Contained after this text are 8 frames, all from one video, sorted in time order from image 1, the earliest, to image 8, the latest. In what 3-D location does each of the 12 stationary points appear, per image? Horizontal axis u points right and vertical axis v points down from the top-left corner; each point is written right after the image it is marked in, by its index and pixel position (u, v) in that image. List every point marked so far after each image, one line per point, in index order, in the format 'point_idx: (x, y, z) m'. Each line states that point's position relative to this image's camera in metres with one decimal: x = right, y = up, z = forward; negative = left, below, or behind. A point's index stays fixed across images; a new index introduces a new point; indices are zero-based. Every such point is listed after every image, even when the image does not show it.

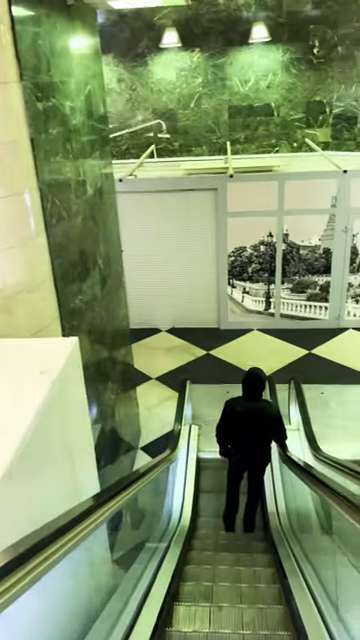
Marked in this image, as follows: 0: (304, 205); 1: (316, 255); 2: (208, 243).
0: (+1.8, +1.7, +7.4) m
1: (+2.1, +1.0, +7.7) m
2: (+0.4, +1.2, +7.8) m
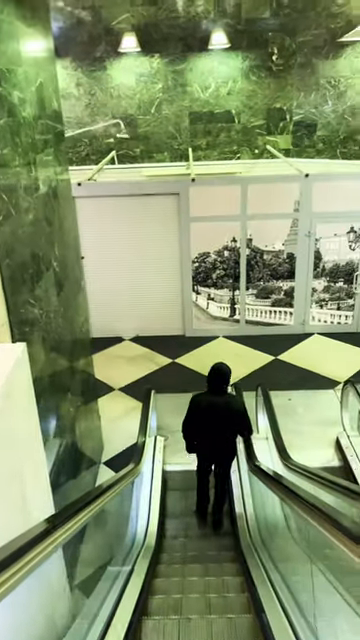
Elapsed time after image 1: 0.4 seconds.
0: (+1.3, +1.6, +7.3) m
1: (+1.5, +0.9, +7.6) m
2: (-0.1, +1.1, +7.6) m
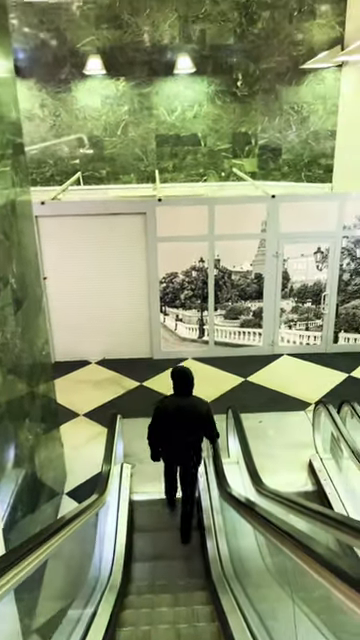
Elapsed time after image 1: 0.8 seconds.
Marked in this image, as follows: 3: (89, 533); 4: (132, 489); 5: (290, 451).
0: (+0.8, +1.3, +7.3) m
1: (+1.0, +0.6, +7.5) m
2: (-0.6, +0.7, +7.5) m
3: (-0.7, -1.6, +3.7) m
4: (-0.5, -1.8, +5.3) m
5: (+1.3, -1.5, +5.8) m
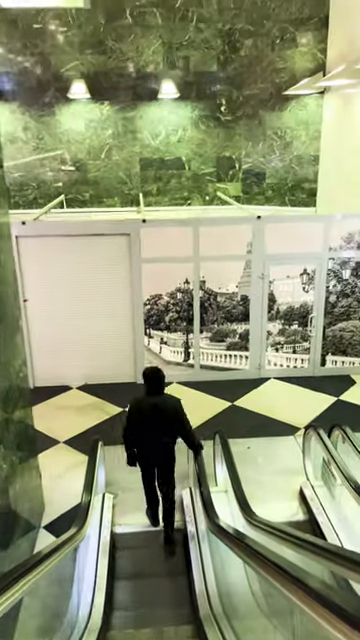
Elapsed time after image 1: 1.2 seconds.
0: (+0.6, +1.0, +7.2) m
1: (+0.8, +0.3, +7.4) m
2: (-0.9, +0.4, +7.3) m
3: (-0.8, -1.7, +3.4) m
4: (-0.7, -2.0, +5.0) m
5: (+1.1, -1.7, +5.5) m
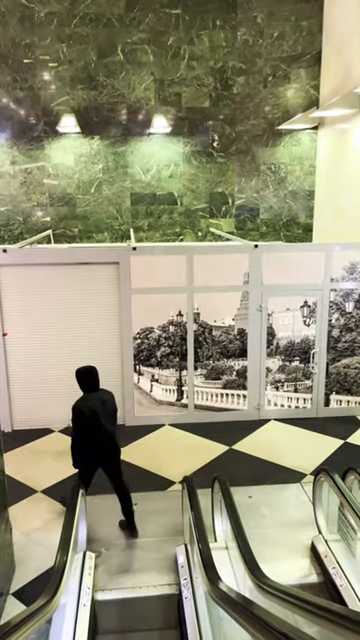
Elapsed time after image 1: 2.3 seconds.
0: (+0.5, +0.5, +6.7) m
1: (+0.7, -0.2, +6.9) m
2: (-1.0, -0.1, +6.8) m
3: (-0.8, -1.8, +2.7) m
4: (-0.7, -2.2, +4.2) m
5: (+1.0, -2.0, +4.9) m
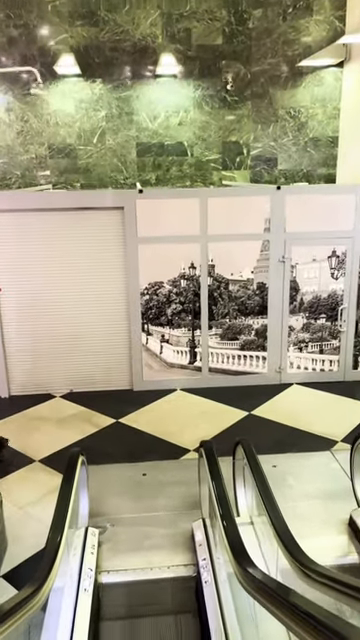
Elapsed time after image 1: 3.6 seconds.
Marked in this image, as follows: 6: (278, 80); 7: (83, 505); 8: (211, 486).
0: (+0.6, +1.1, +6.0) m
1: (+0.9, +0.4, +6.2) m
2: (-0.8, +0.5, +6.1) m
3: (-0.7, -1.4, +2.1) m
4: (-0.6, -1.8, +3.6) m
5: (+1.2, -1.5, +4.2) m
6: (+1.7, +4.2, +8.7) m
7: (-0.8, -1.4, +3.9) m
8: (+0.2, -1.1, +3.3) m
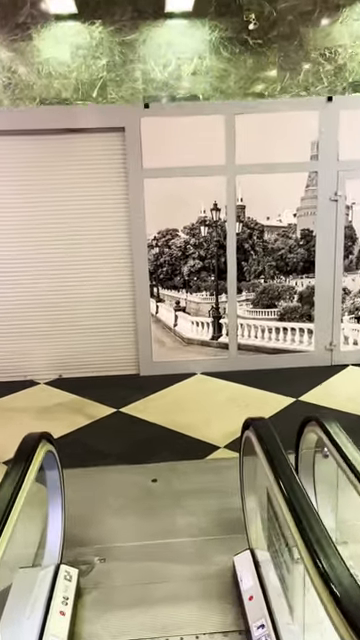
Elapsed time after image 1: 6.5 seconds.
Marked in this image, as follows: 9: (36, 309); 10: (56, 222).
0: (+0.8, +1.5, +4.5) m
1: (+1.0, +0.7, +4.7) m
2: (-0.6, +0.9, +4.6) m
3: (-0.6, -0.9, +0.6) m
4: (-0.4, -1.3, +2.1) m
5: (+1.3, -1.1, +2.7) m
6: (+1.9, +4.5, +7.4) m
7: (-0.6, -1.0, +2.4) m
8: (+0.3, -0.6, +1.8) m
9: (-1.4, +0.1, +4.8) m
10: (-1.2, +0.9, +4.6) m
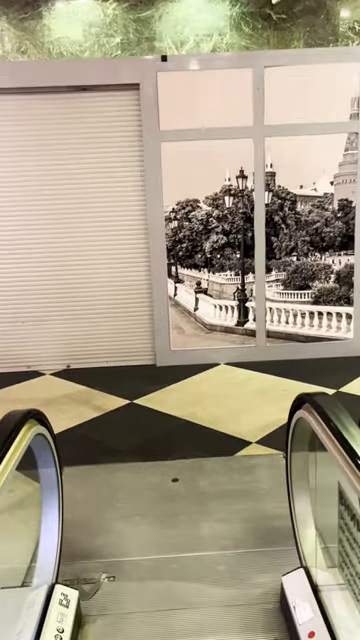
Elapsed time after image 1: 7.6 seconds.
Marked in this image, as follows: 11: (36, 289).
0: (+1.0, +1.6, +4.0) m
1: (+1.2, +0.9, +4.2) m
2: (-0.4, +1.0, +4.1) m
3: (-0.5, -0.7, +0.1) m
4: (-0.3, -1.1, +1.6) m
5: (+1.5, -0.9, +2.1) m
6: (+2.2, +4.6, +6.9) m
7: (-0.5, -0.8, +1.9) m
8: (+0.4, -0.4, +1.3) m
9: (-1.2, +0.3, +4.3) m
10: (-1.0, +1.0, +4.1) m
11: (-1.2, +0.3, +4.3) m
